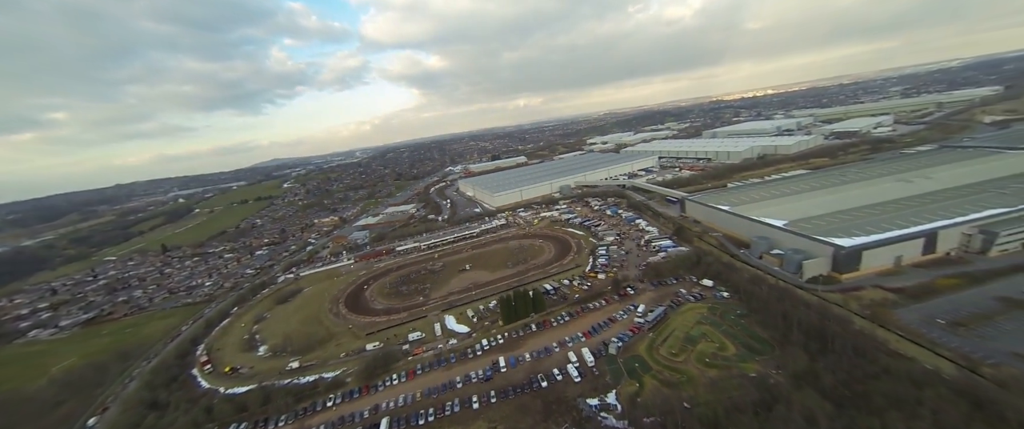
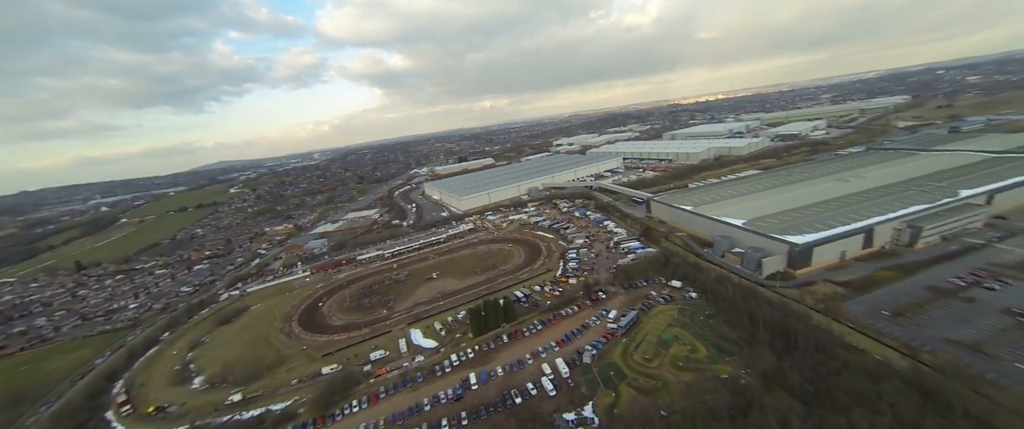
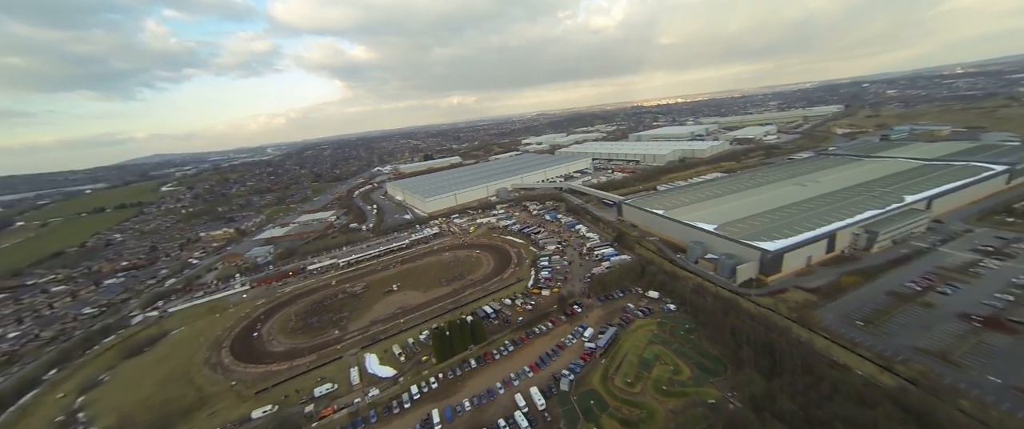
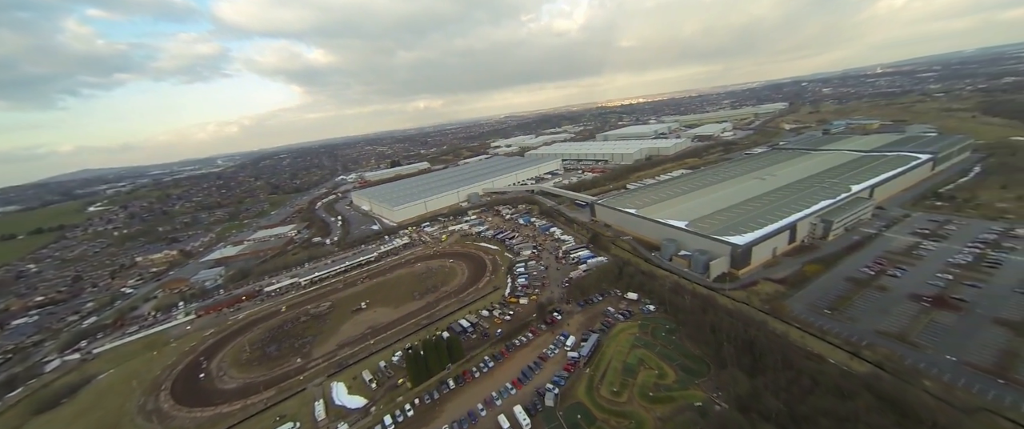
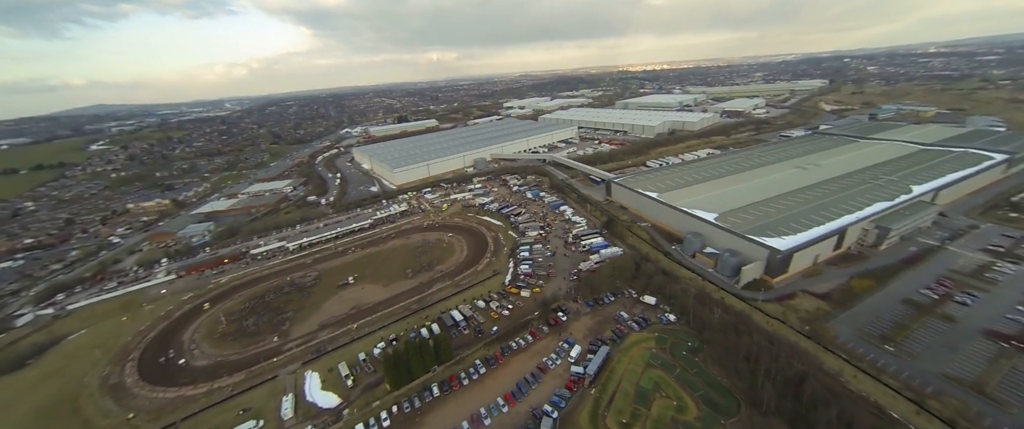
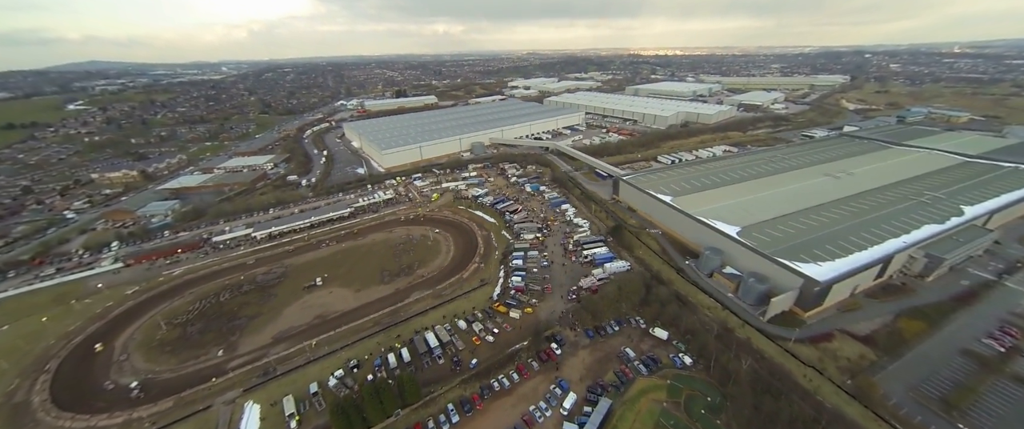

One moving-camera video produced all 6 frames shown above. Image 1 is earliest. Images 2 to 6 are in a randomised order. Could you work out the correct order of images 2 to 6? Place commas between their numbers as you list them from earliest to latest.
2, 3, 4, 5, 6
